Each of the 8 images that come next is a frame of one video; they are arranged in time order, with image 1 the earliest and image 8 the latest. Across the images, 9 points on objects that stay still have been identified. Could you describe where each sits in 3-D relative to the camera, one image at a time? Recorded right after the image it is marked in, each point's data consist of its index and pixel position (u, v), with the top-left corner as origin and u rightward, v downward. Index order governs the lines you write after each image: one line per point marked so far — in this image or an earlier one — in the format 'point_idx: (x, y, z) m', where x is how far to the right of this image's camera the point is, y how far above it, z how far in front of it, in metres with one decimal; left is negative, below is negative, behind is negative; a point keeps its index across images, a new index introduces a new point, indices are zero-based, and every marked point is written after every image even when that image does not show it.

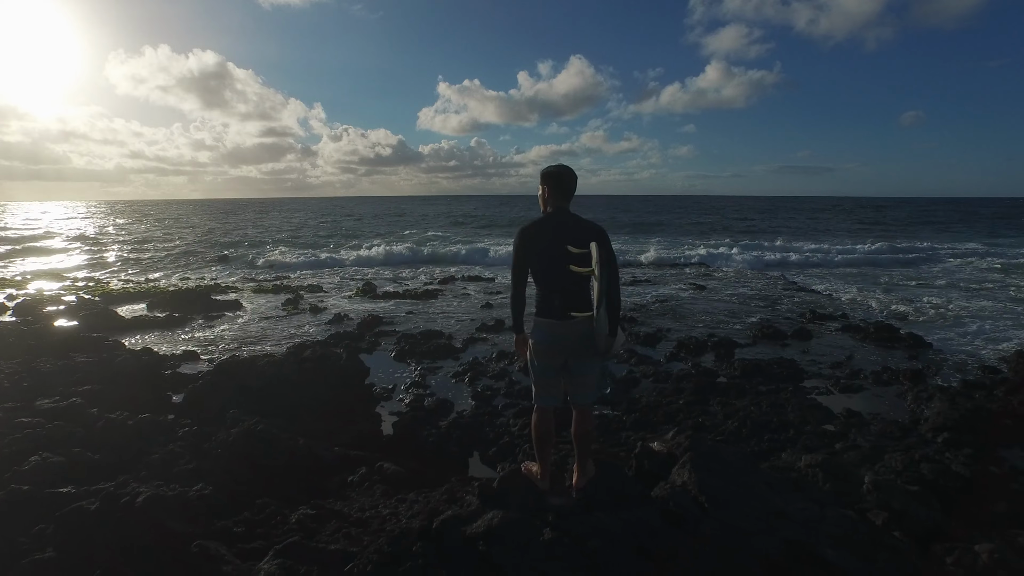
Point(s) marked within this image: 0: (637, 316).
0: (+2.8, -0.6, +14.7) m
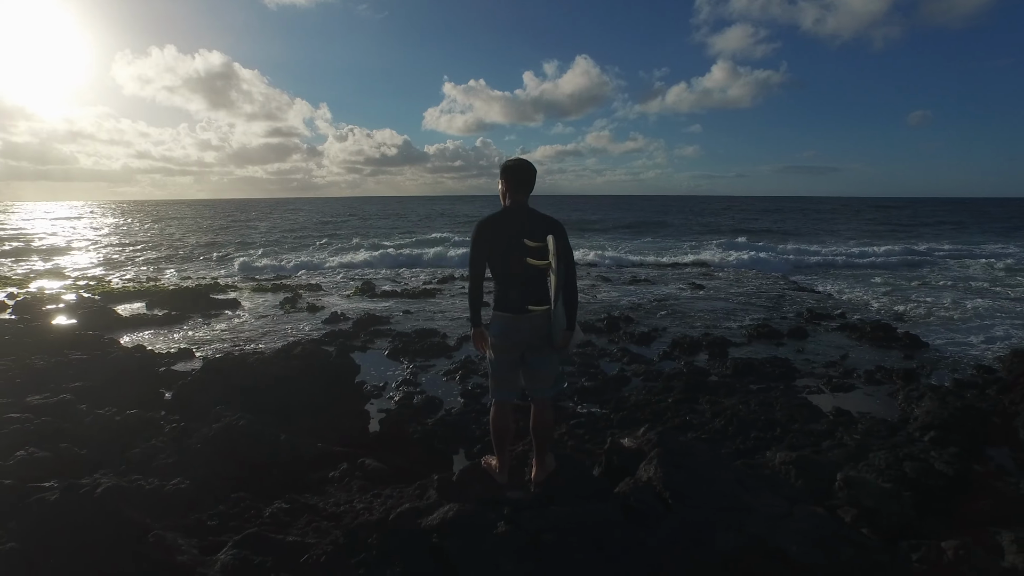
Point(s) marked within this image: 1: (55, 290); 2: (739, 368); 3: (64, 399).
0: (+2.7, -0.6, +14.7) m
1: (-11.9, 0.0, +17.4) m
2: (+3.1, -1.1, +9.0) m
3: (-4.3, -1.1, +6.4) m
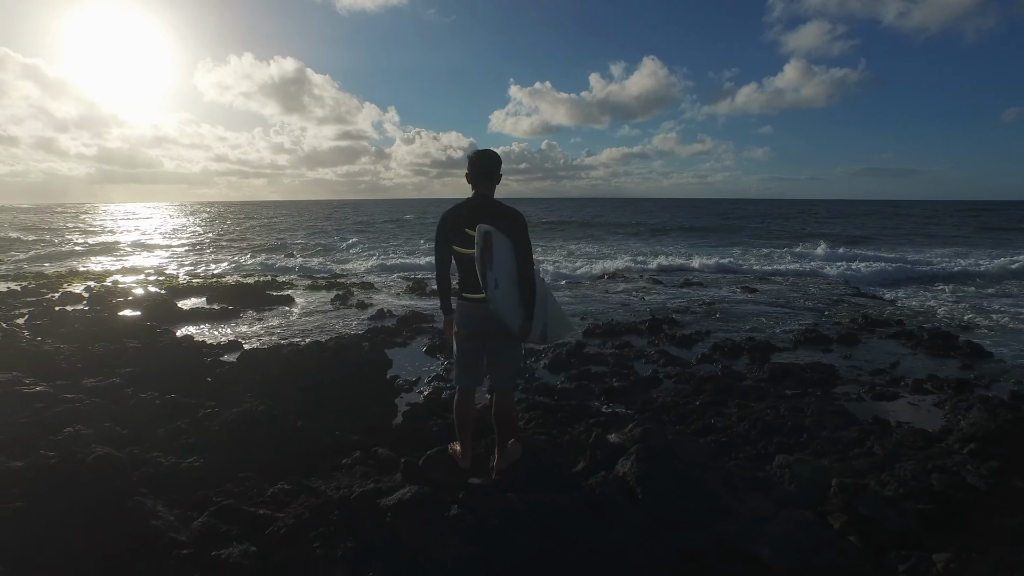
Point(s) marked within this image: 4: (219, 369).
0: (+3.6, -0.6, +14.5) m
1: (-10.6, +0.1, +18.5) m
2: (+3.5, -1.1, +8.8) m
3: (-4.1, -1.0, +6.9) m
4: (-3.4, -0.9, +7.7) m
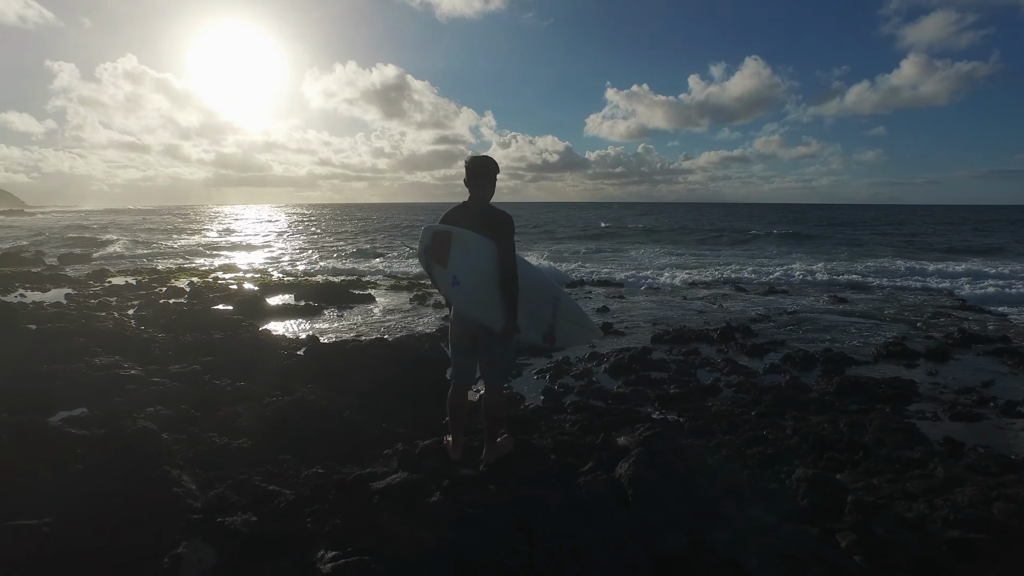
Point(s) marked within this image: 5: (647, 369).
0: (+5.1, -0.8, +14.0) m
1: (-8.4, +0.2, +19.9) m
2: (+4.2, -1.2, +8.4) m
3: (-3.6, -0.9, +7.6) m
4: (-2.7, -0.9, +8.3) m
5: (+2.0, -1.2, +9.7) m
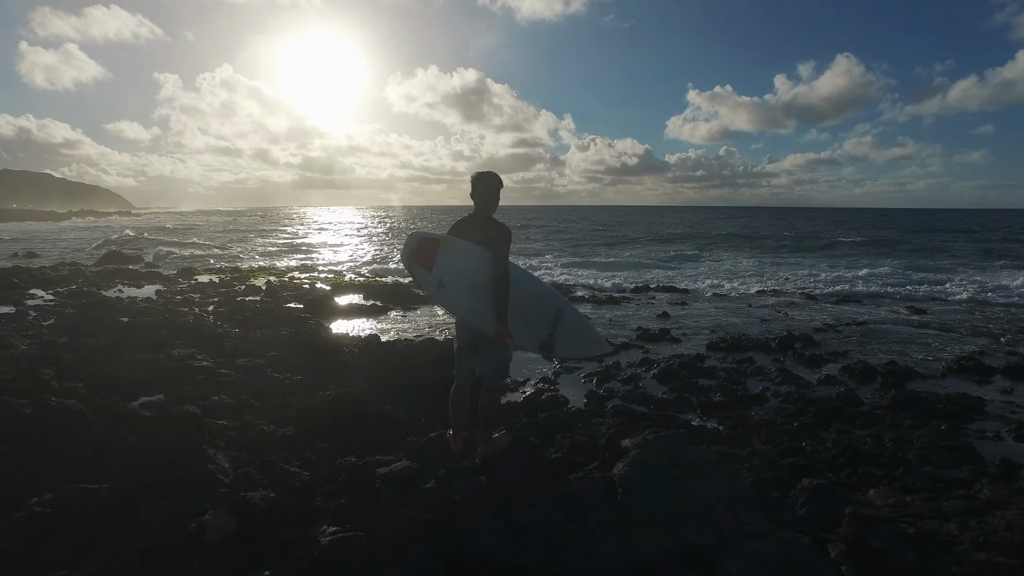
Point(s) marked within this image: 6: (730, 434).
0: (+6.3, -1.0, +13.6) m
1: (-6.5, +0.3, +21.0) m
2: (+4.7, -1.4, +8.1) m
3: (-3.1, -0.9, +8.1) m
4: (-2.2, -0.9, +8.8) m
5: (+2.7, -1.3, +9.7) m
6: (+2.2, -1.5, +6.9) m
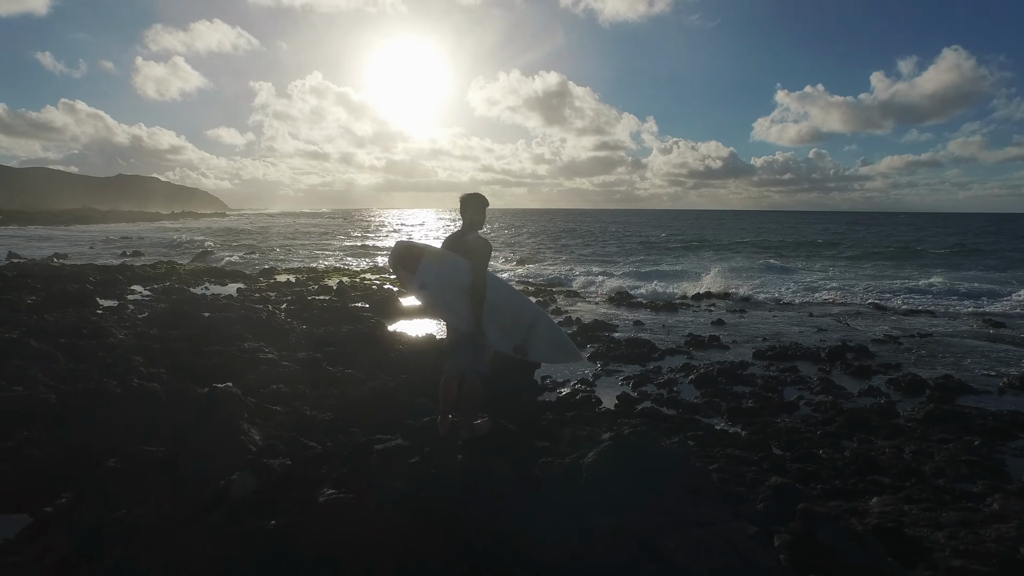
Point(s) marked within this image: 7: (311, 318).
0: (+7.3, -1.2, +13.3) m
1: (-4.5, +0.3, +22.1) m
2: (+5.1, -1.5, +8.0) m
3: (-2.6, -0.9, +9.0) m
4: (-1.6, -0.9, +9.5) m
5: (+3.3, -1.4, +9.8) m
6: (+2.5, -1.6, +7.1) m
7: (-3.8, -0.6, +12.6) m
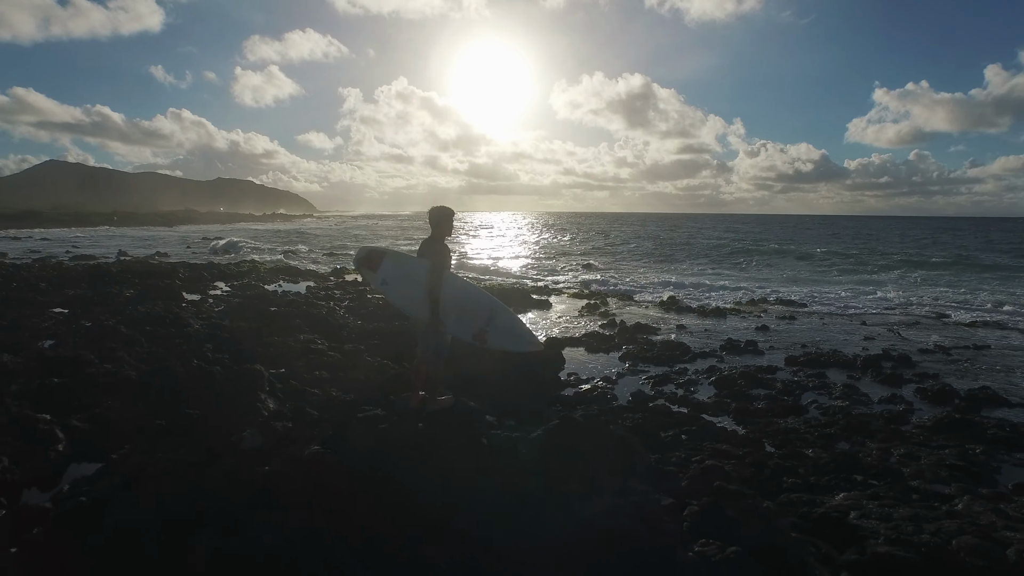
0: (+8.1, -1.4, +13.1) m
1: (-2.6, +0.3, +23.2) m
2: (+5.3, -1.6, +8.1) m
3: (-2.3, -0.9, +10.0) m
4: (-1.2, -0.9, +10.3) m
5: (+3.7, -1.5, +10.1) m
6: (+2.6, -1.7, +7.5) m
7: (-3.1, -0.5, +13.7) m
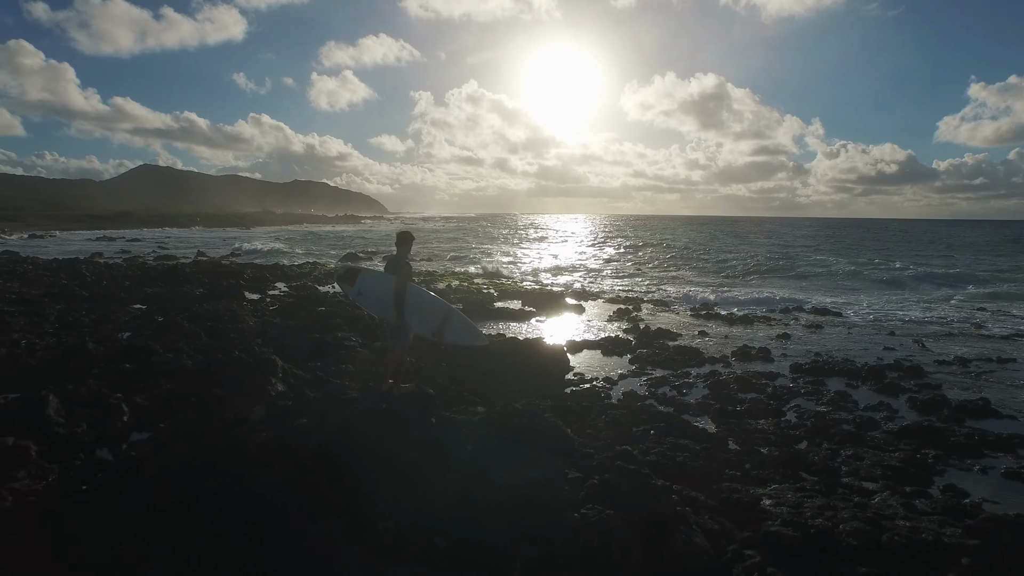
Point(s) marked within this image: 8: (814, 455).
0: (+8.5, -1.6, +13.3) m
1: (-1.1, +0.1, +24.5) m
2: (+5.2, -1.8, +8.7) m
3: (-2.1, -1.0, +11.2) m
4: (-1.1, -1.0, +11.5) m
5: (+3.8, -1.7, +10.8) m
6: (+2.5, -1.8, +8.3) m
7: (-2.5, -0.6, +15.1) m
8: (+3.5, -1.9, +7.5) m
